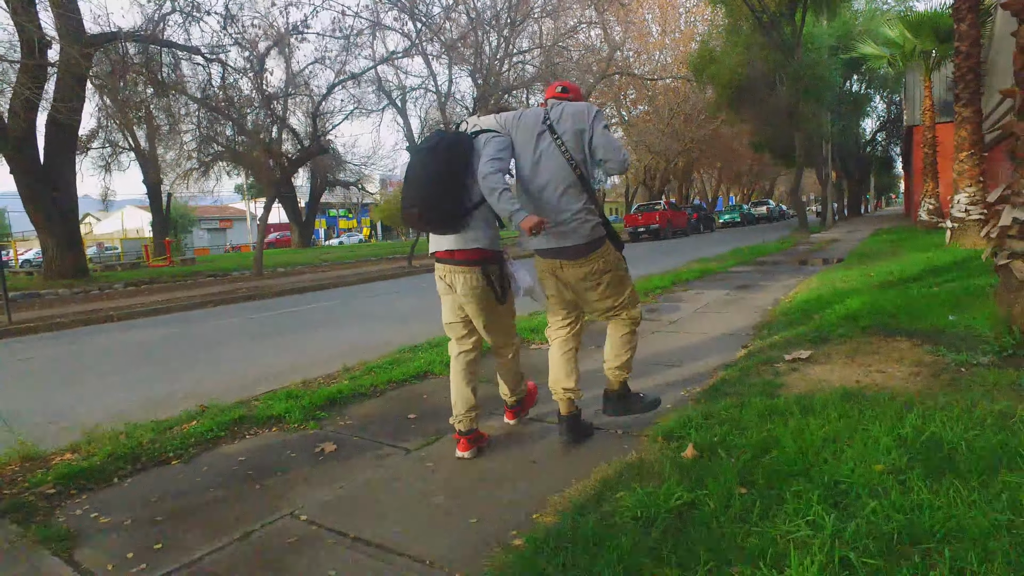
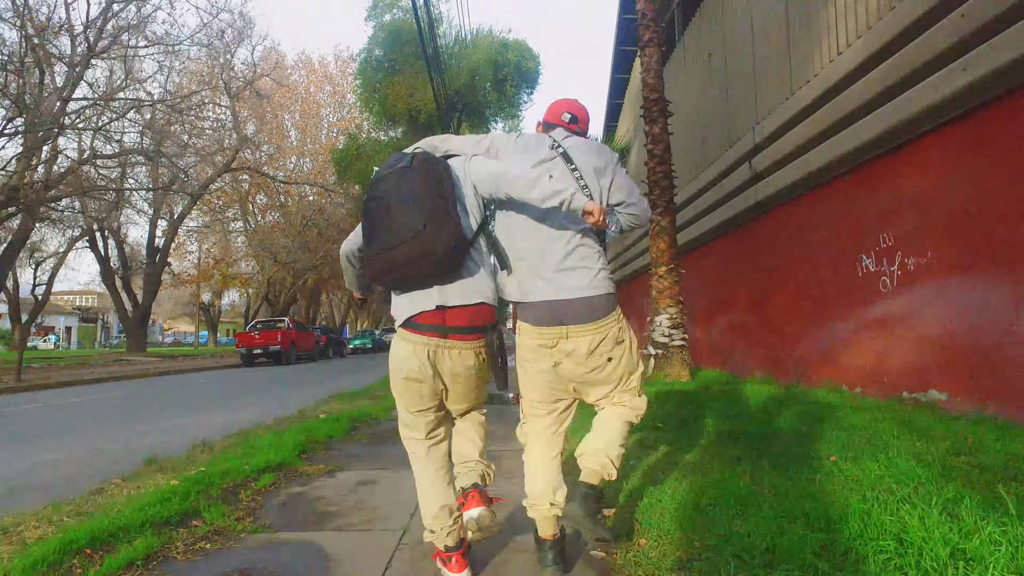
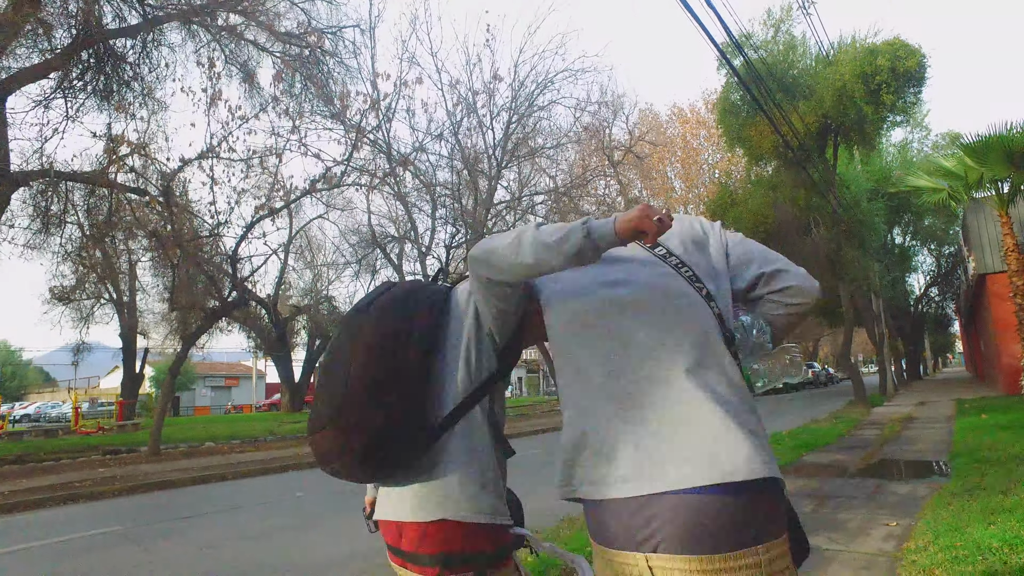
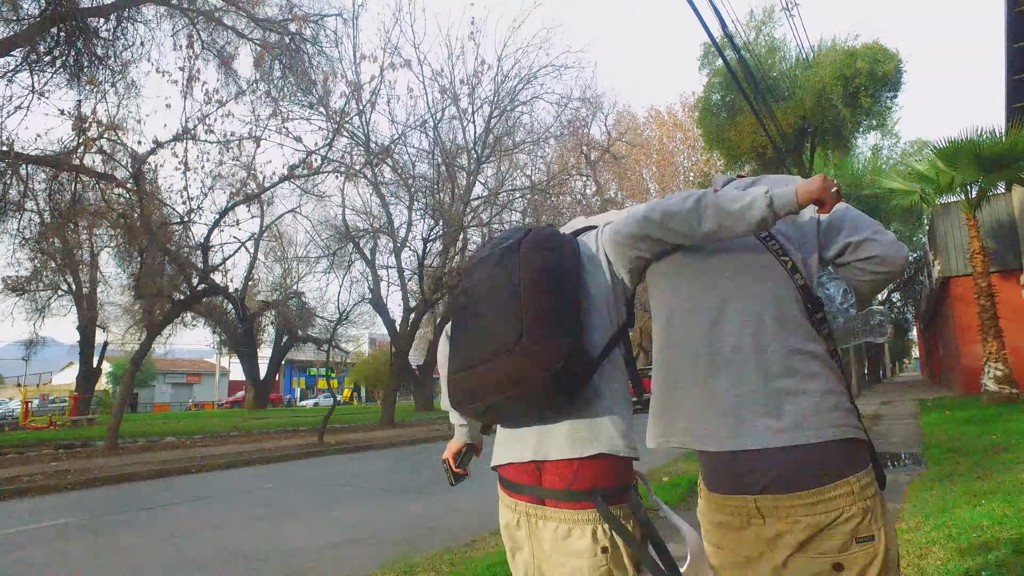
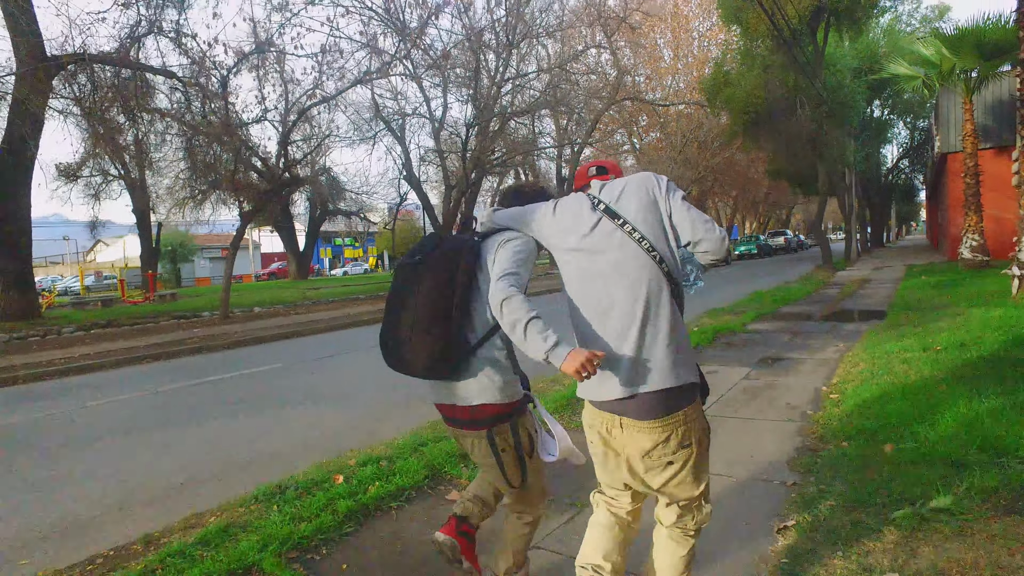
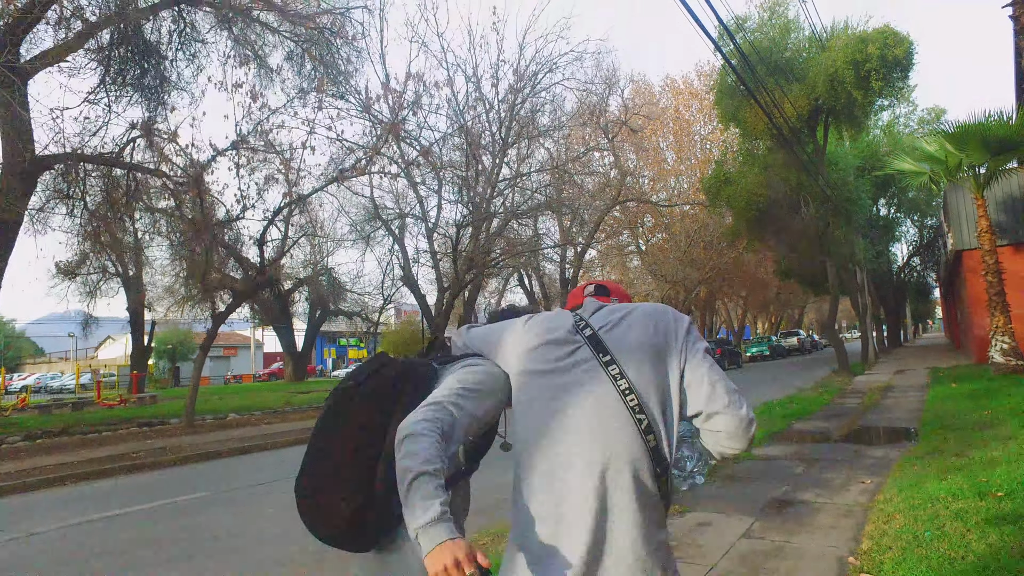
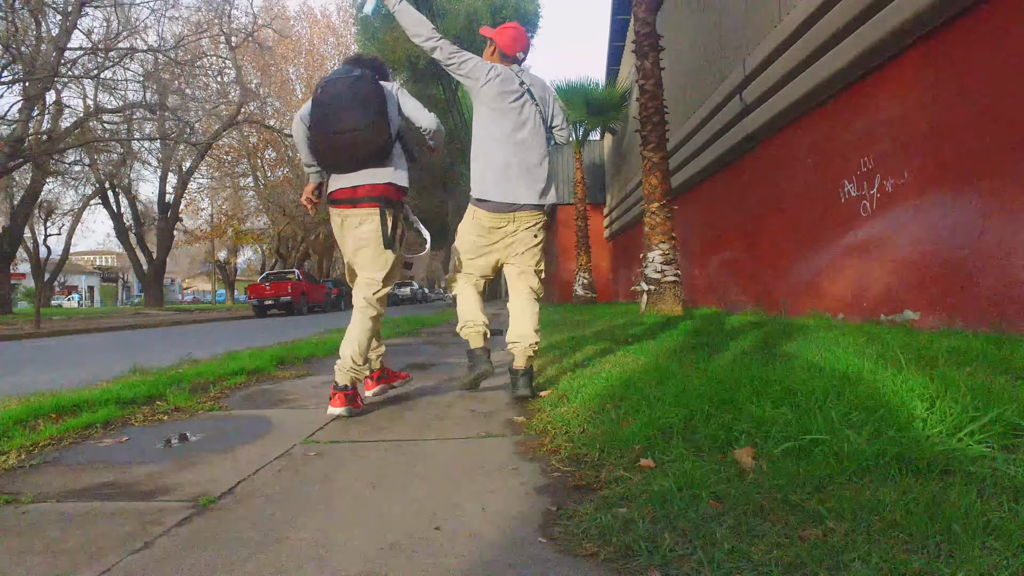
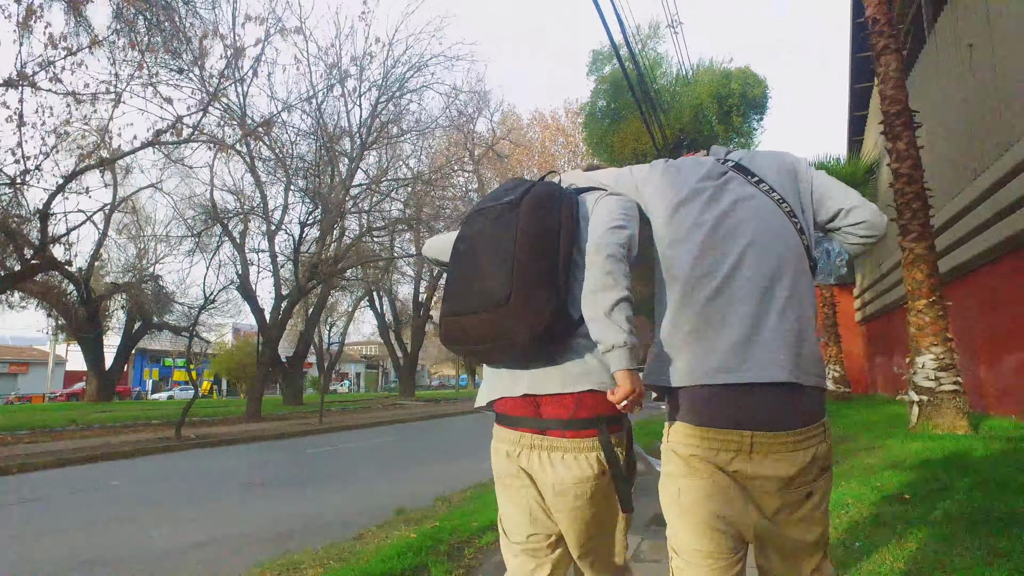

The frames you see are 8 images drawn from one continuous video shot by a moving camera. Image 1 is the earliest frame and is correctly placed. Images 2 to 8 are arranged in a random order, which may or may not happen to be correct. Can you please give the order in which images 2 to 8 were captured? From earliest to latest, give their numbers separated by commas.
5, 6, 3, 4, 8, 2, 7
